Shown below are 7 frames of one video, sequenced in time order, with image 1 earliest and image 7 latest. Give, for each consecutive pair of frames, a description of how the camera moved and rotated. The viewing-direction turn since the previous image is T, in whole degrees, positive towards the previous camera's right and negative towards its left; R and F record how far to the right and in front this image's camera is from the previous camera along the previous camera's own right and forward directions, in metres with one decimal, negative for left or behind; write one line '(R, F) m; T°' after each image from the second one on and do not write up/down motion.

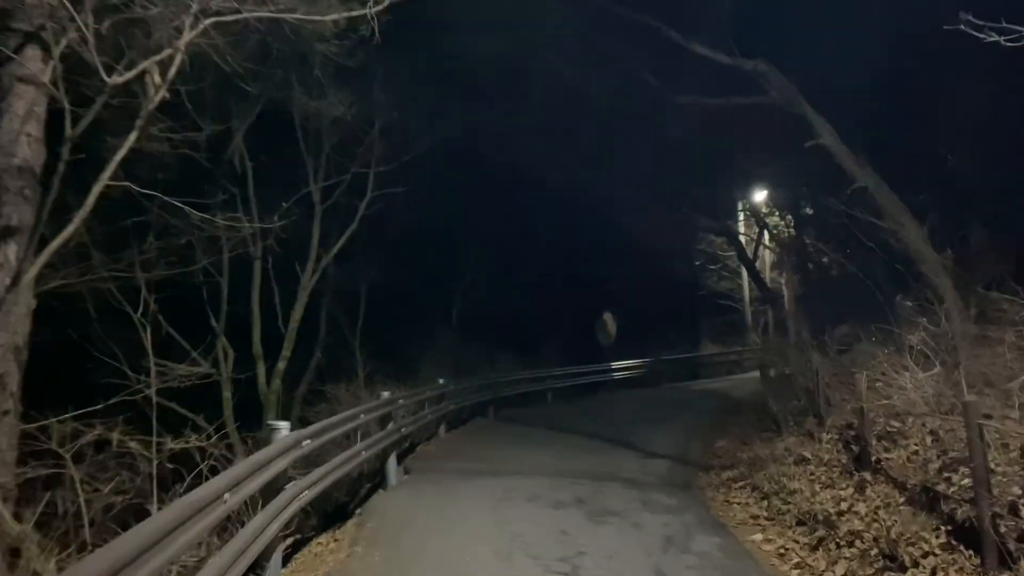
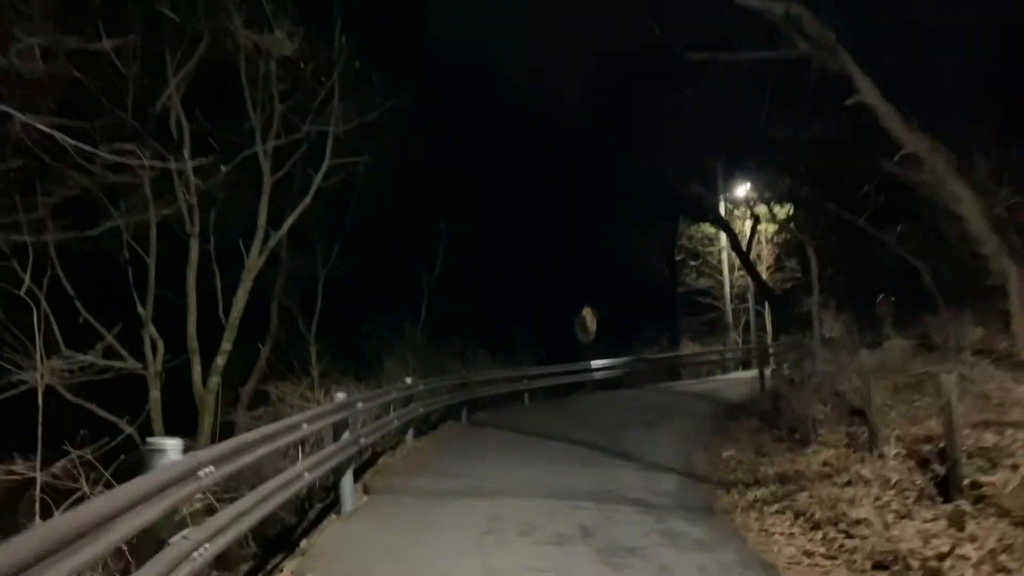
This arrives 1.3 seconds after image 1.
(-0.3, +2.5) m; +2°
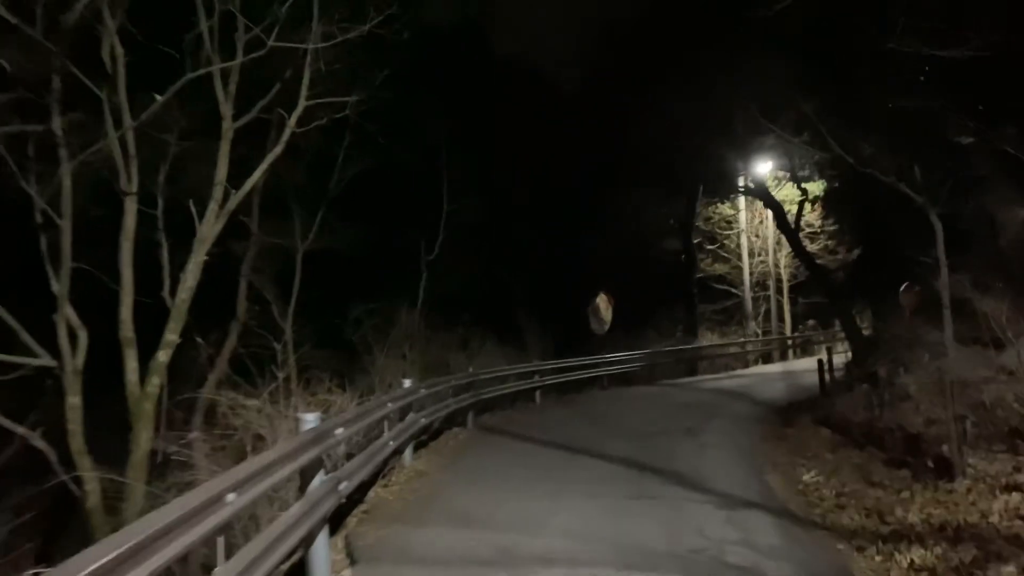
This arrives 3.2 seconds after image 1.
(-0.6, +3.5) m; +1°
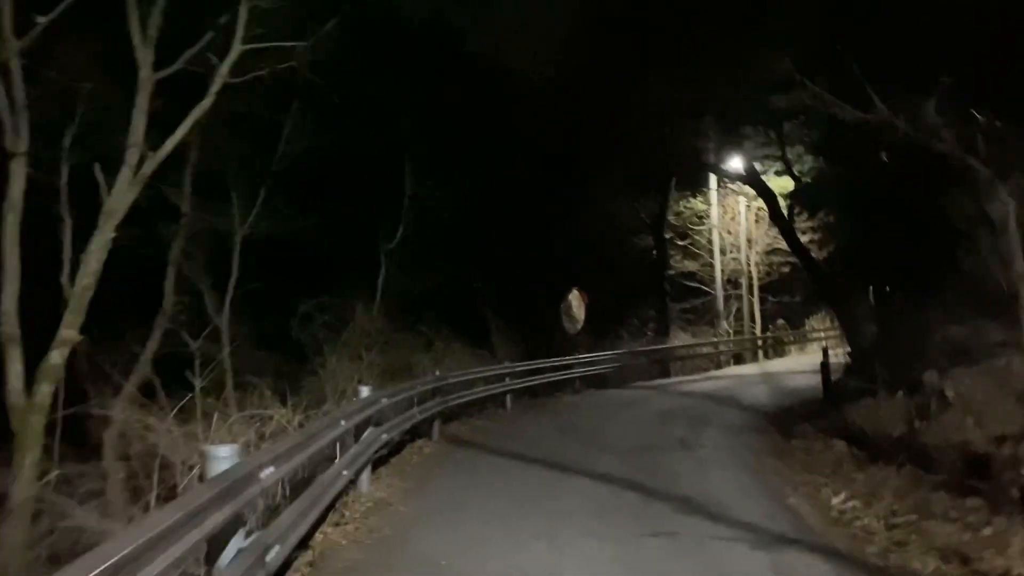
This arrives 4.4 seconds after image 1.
(-0.3, +2.2) m; +3°
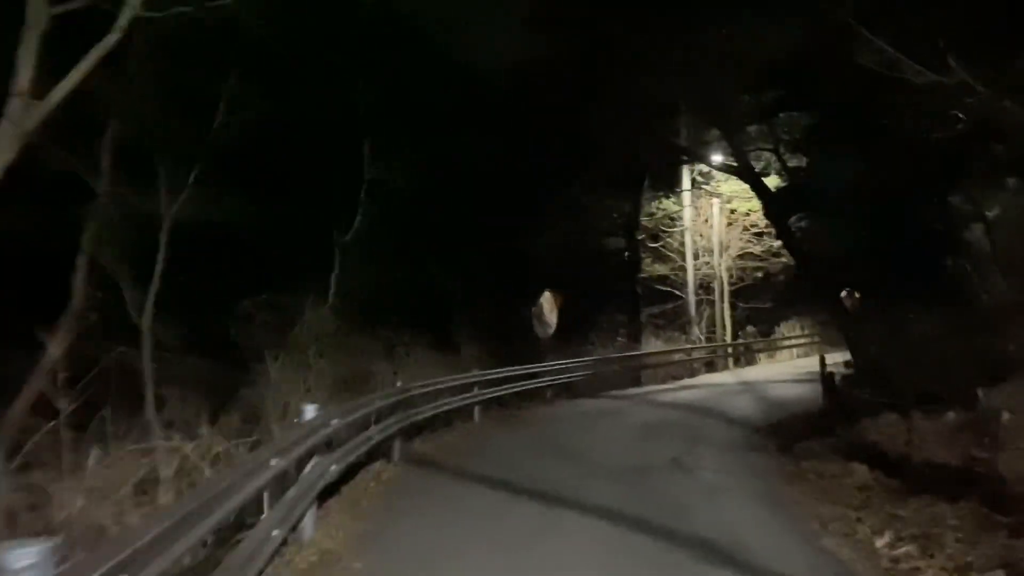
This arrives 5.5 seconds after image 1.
(-0.3, +2.0) m; +3°
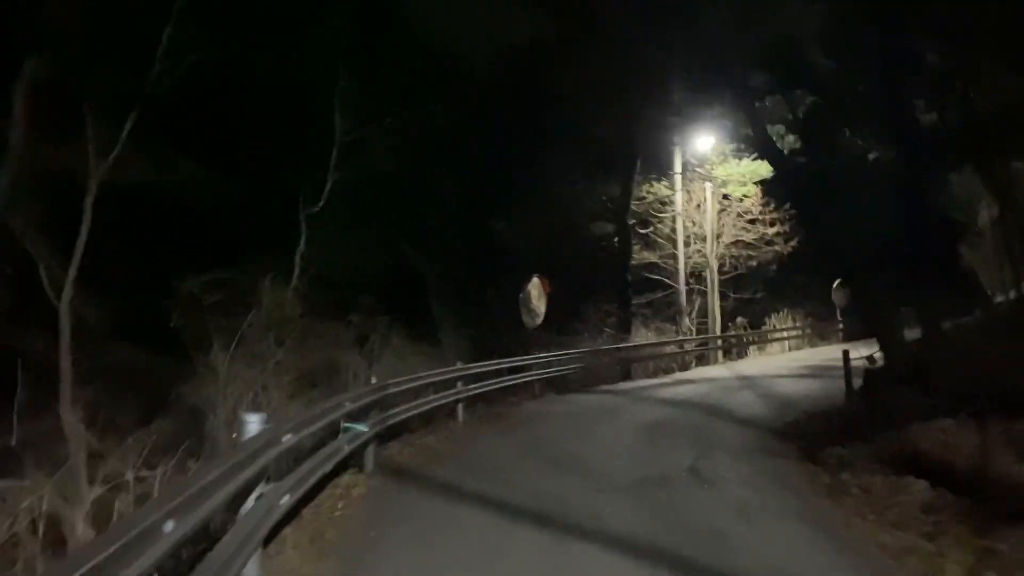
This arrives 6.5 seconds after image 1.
(-0.3, +2.1) m; +2°
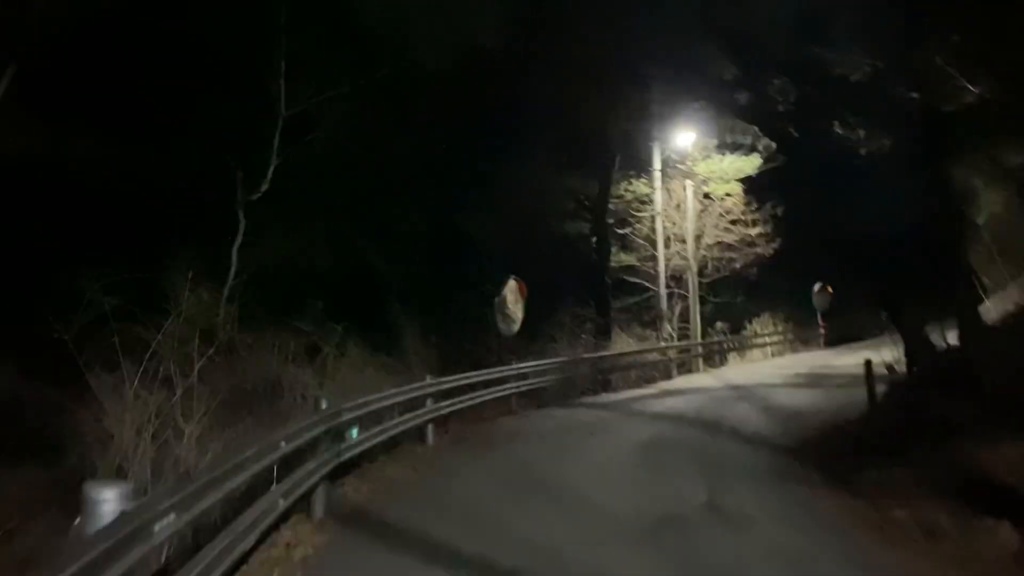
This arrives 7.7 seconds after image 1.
(-0.2, +2.2) m; +3°
